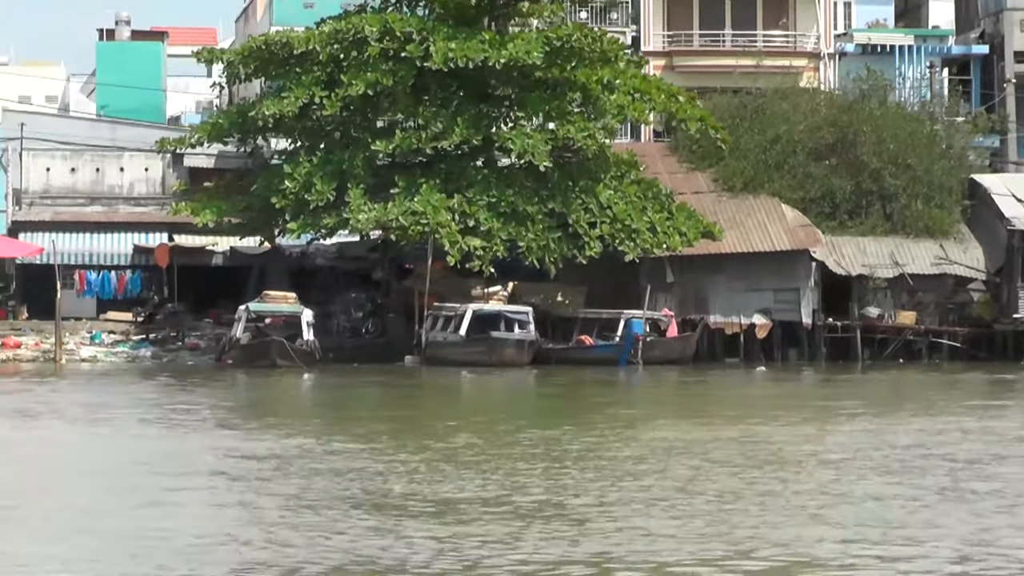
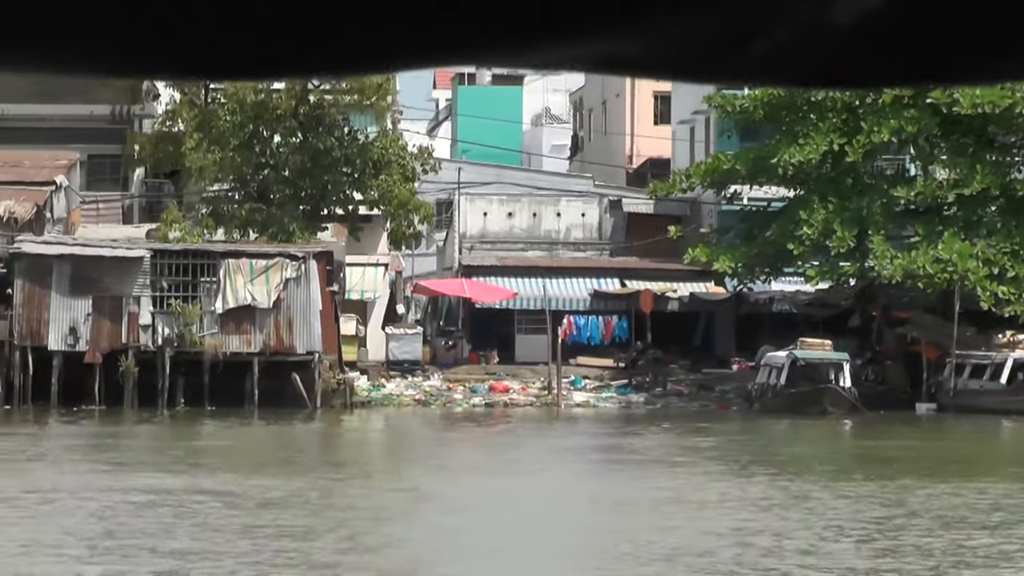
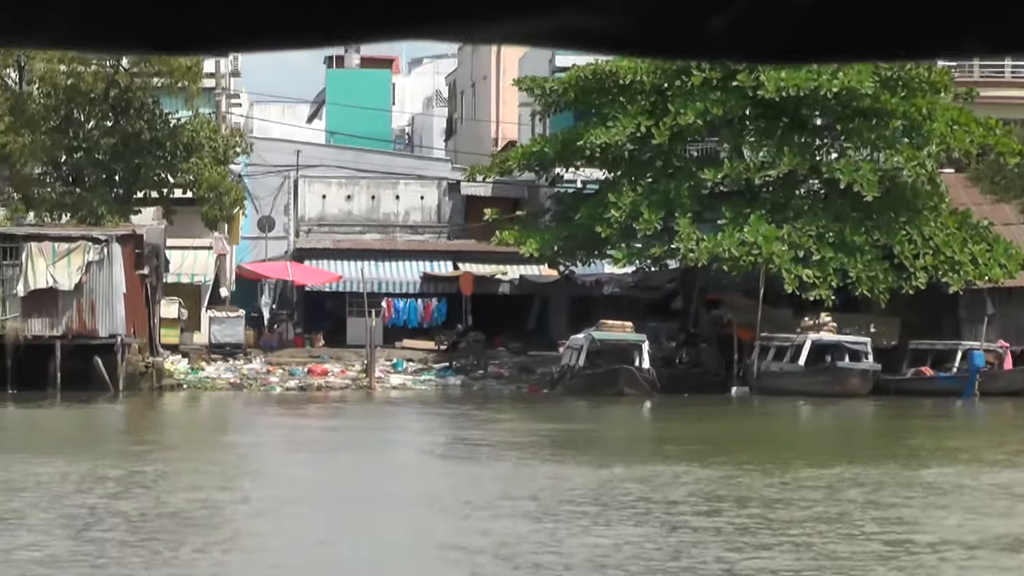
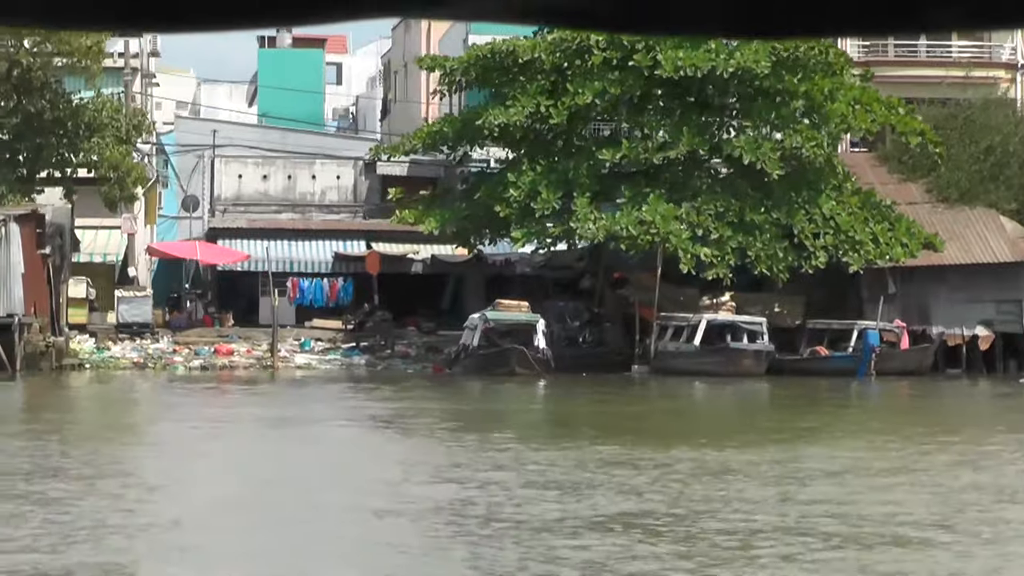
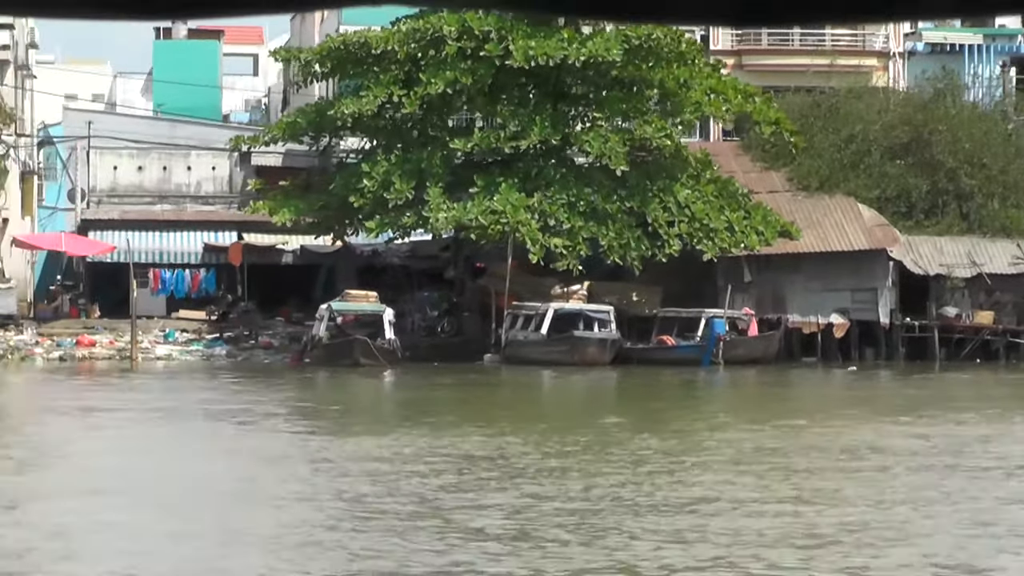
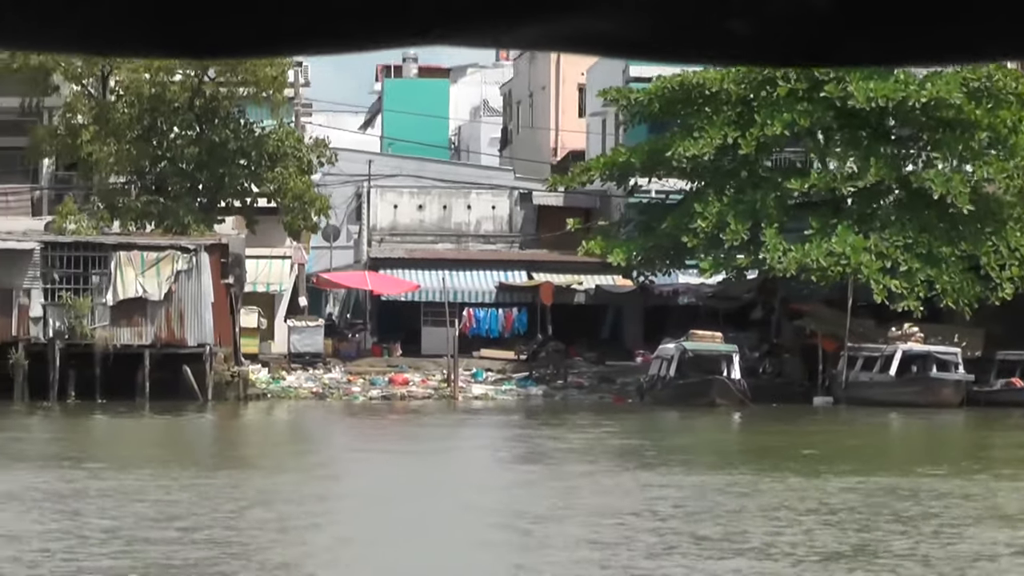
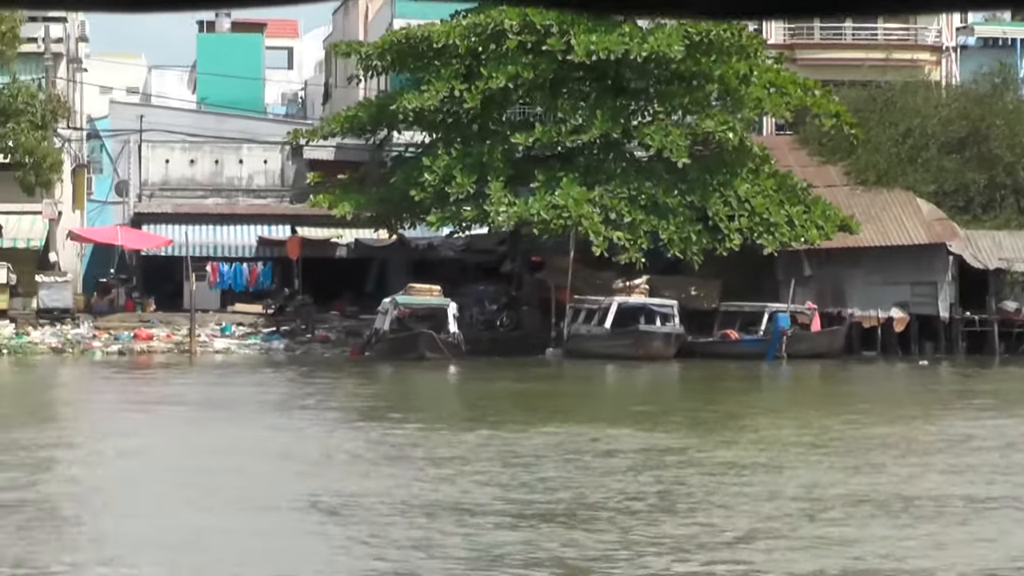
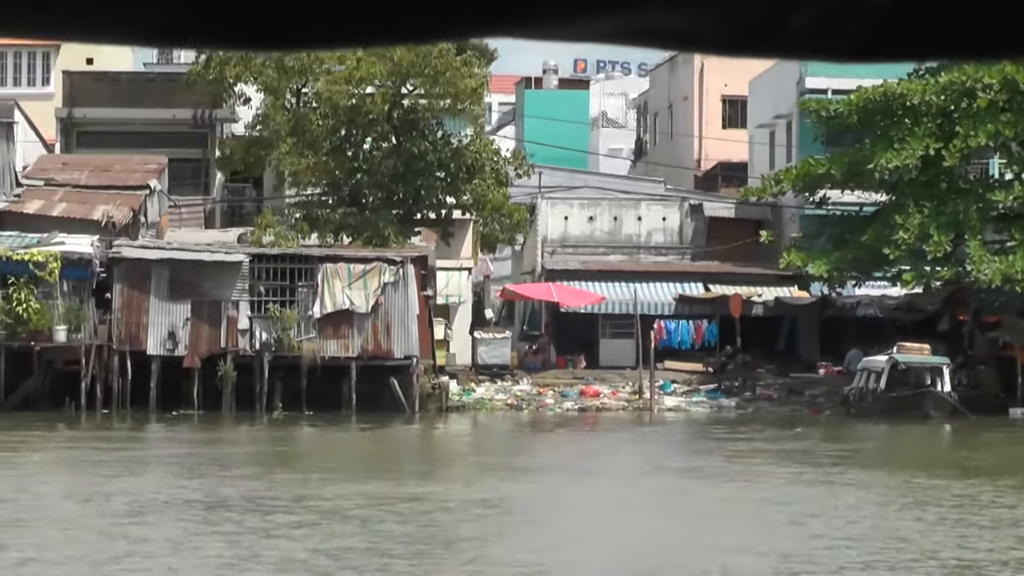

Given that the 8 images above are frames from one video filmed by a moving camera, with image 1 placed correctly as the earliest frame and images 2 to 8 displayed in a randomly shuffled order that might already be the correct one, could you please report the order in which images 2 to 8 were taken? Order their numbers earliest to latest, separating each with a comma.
5, 7, 4, 3, 6, 2, 8
